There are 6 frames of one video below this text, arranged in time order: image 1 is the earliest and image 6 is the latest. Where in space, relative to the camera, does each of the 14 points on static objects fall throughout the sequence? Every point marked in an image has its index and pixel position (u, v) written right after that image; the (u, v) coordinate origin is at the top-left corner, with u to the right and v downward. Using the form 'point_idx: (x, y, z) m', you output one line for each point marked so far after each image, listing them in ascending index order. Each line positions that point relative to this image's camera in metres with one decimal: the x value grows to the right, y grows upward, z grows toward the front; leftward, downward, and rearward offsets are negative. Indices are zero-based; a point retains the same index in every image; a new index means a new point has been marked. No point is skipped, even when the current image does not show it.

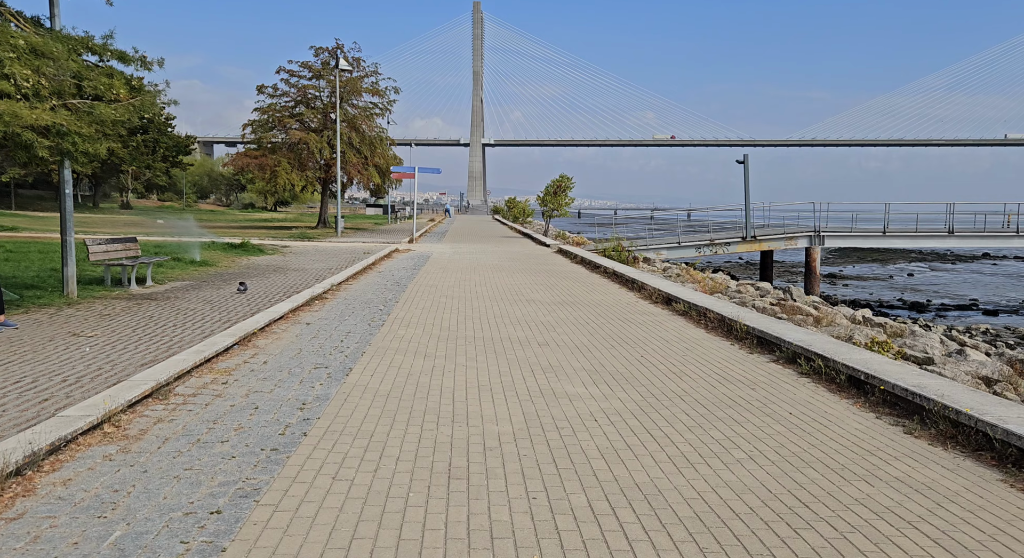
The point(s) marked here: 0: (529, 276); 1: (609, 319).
0: (+0.4, 0.0, +16.8) m
1: (+1.4, -0.6, +10.3) m
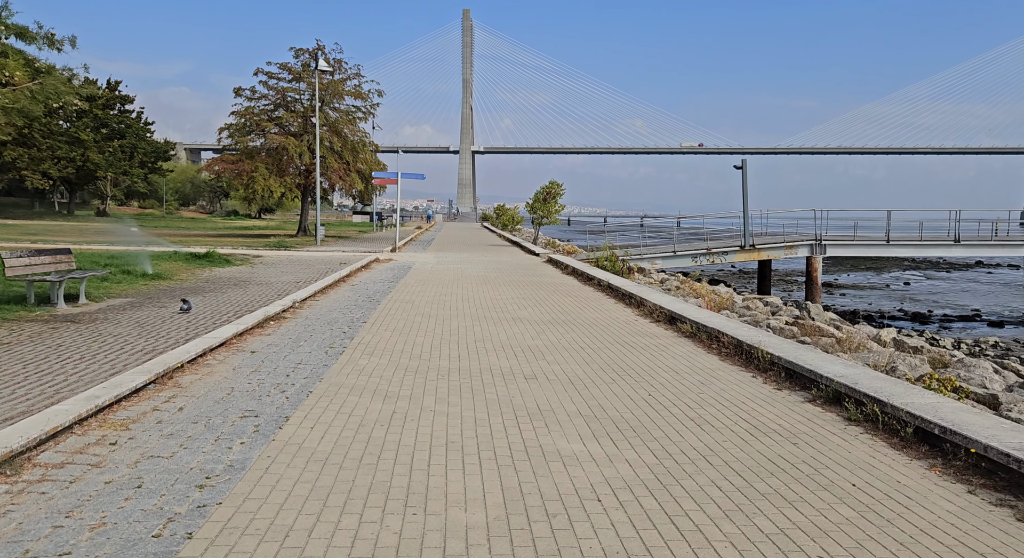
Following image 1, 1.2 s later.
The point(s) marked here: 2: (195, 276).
0: (+0.1, -0.2, +15.5) m
1: (+1.2, -0.8, +9.0) m
2: (-6.7, +0.1, +14.7) m
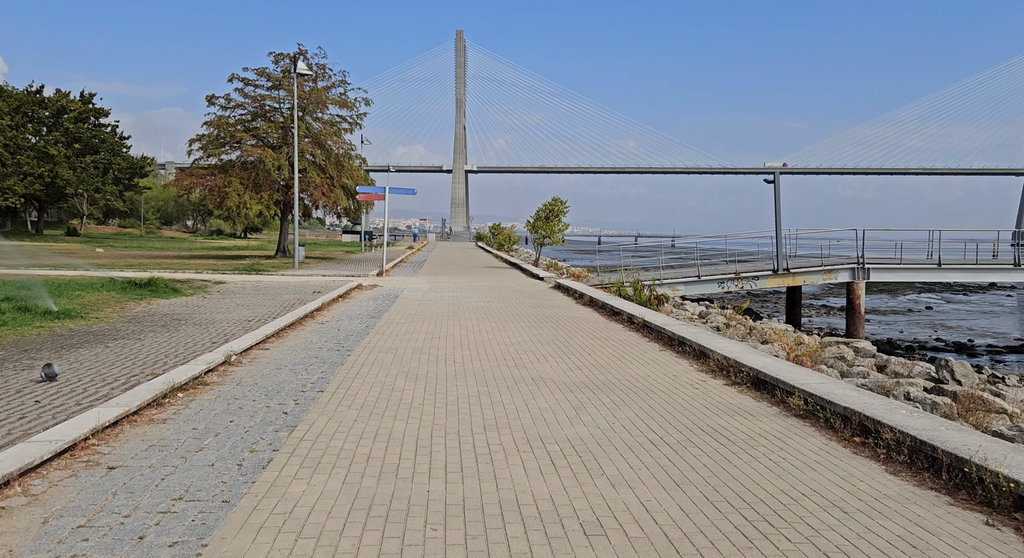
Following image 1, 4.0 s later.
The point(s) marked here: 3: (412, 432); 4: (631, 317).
0: (+0.3, -0.9, +12.4) m
1: (+1.5, -1.3, +5.9) m
2: (-6.5, -0.5, +11.6) m
3: (-0.8, -1.2, +5.7) m
4: (+2.2, -0.7, +13.3) m
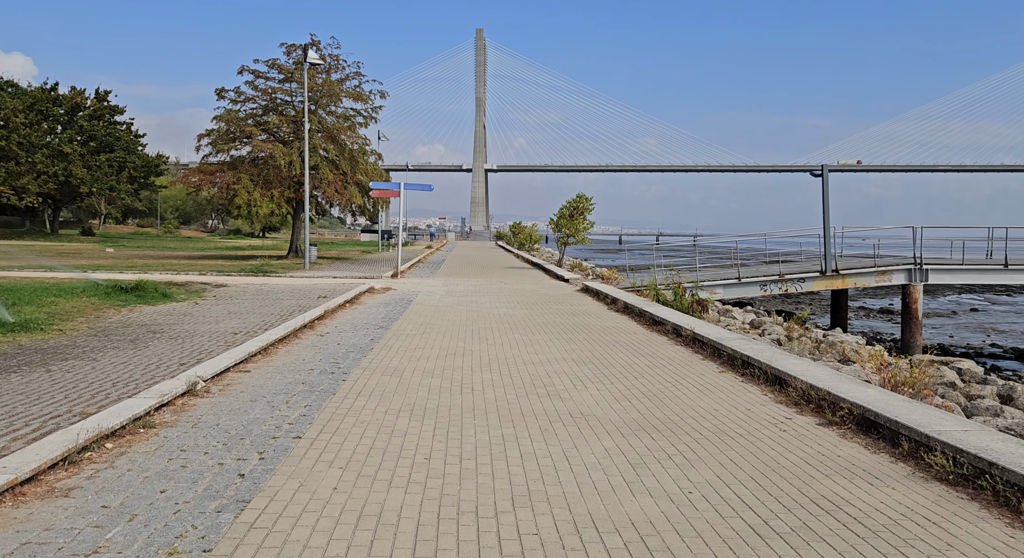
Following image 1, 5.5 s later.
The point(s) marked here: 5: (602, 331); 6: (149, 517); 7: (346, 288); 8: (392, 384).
0: (+0.7, -1.0, +10.8) m
1: (+1.7, -1.4, +4.2) m
2: (-6.1, -0.6, +10.1) m
3: (-0.6, -1.3, +4.1) m
4: (+2.6, -0.8, +11.6) m
5: (+1.5, -0.9, +12.1) m
6: (-1.9, -1.3, +3.8) m
7: (-4.4, -0.2, +18.6) m
8: (-1.3, -1.1, +7.4) m
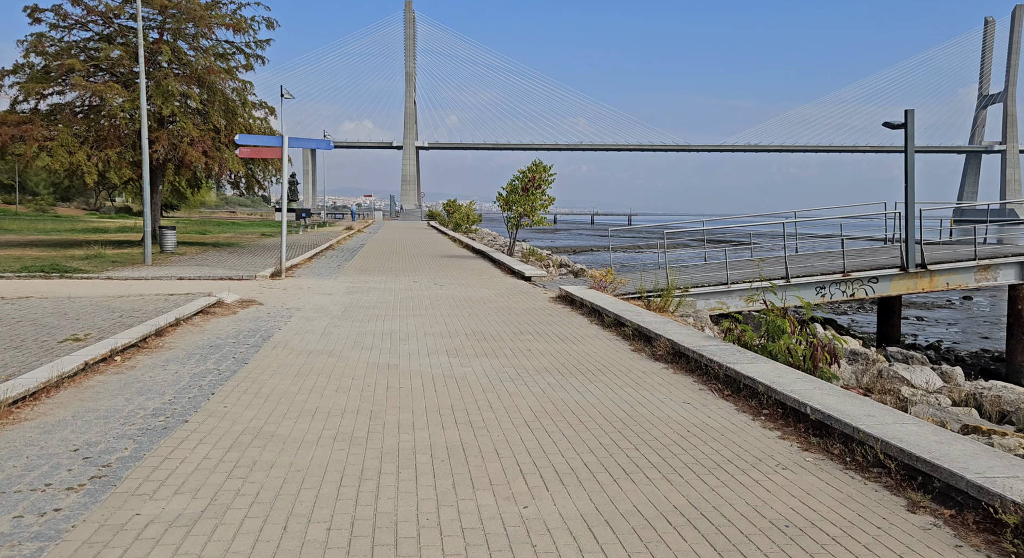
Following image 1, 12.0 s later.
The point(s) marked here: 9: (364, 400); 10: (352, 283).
0: (+0.5, -1.3, +3.6) m
1: (+2.1, -1.9, -2.8) m
2: (-6.2, -1.0, +2.3) m
3: (-0.1, -1.9, -3.2) m
4: (+2.3, -1.1, +4.6) m
5: (+1.2, -1.2, +5.0) m
6: (-1.4, -1.8, -3.5) m
7: (-5.3, -0.4, +11.0) m
8: (-1.1, -1.6, +0.1) m
9: (-1.1, -1.0, +6.1) m
10: (-3.6, -0.2, +15.7) m
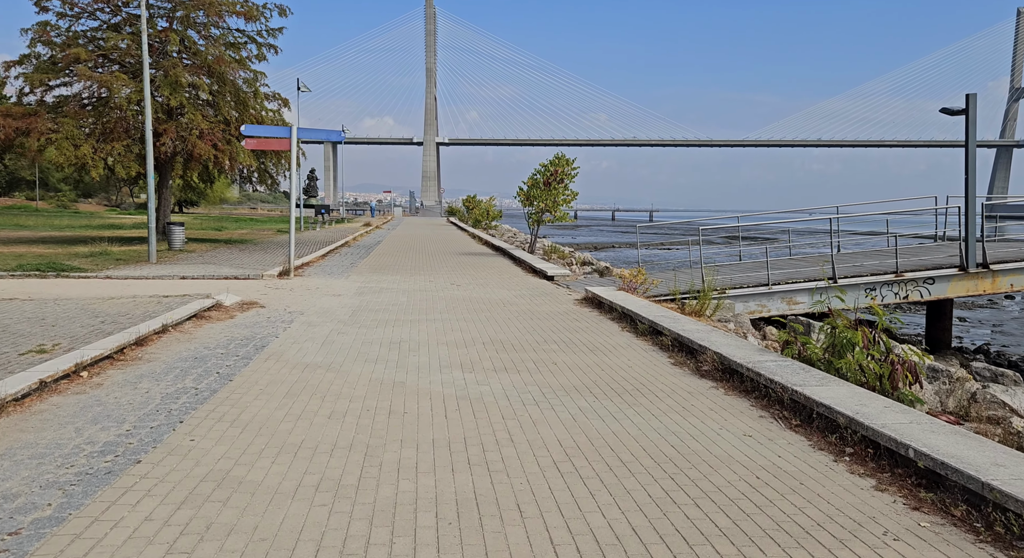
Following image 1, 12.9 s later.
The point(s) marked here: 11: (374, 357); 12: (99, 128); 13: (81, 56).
0: (+0.6, -1.4, +2.6) m
1: (+2.1, -2.0, -3.9) m
2: (-6.1, -1.1, +1.5) m
3: (-0.2, -2.0, -4.2) m
4: (+2.5, -1.1, +3.5) m
5: (+1.4, -1.2, +4.0) m
6: (-1.5, -1.9, -4.5) m
7: (-5.0, -0.4, +10.1) m
8: (-1.1, -1.6, -0.9) m
9: (-1.0, -1.1, +5.2) m
10: (-3.1, -0.2, +14.7) m
11: (-1.4, -0.9, +7.4) m
12: (-11.7, +4.3, +20.1) m
13: (-11.7, +6.1, +19.3) m
